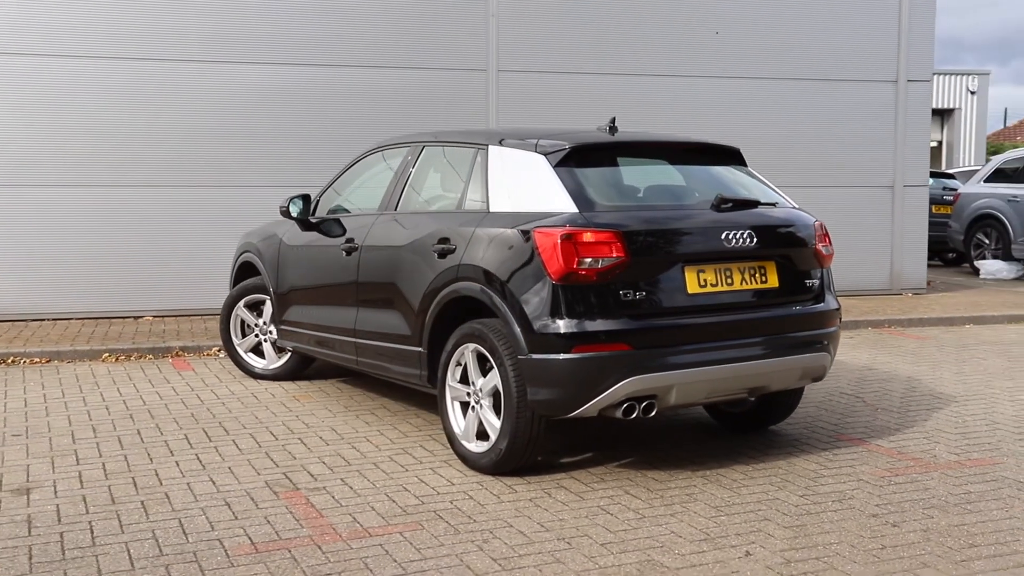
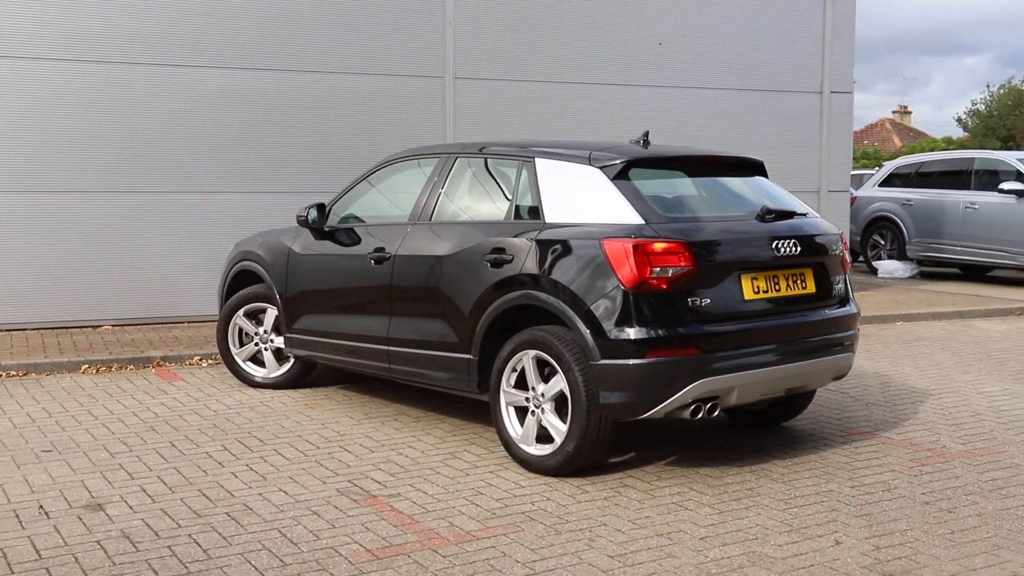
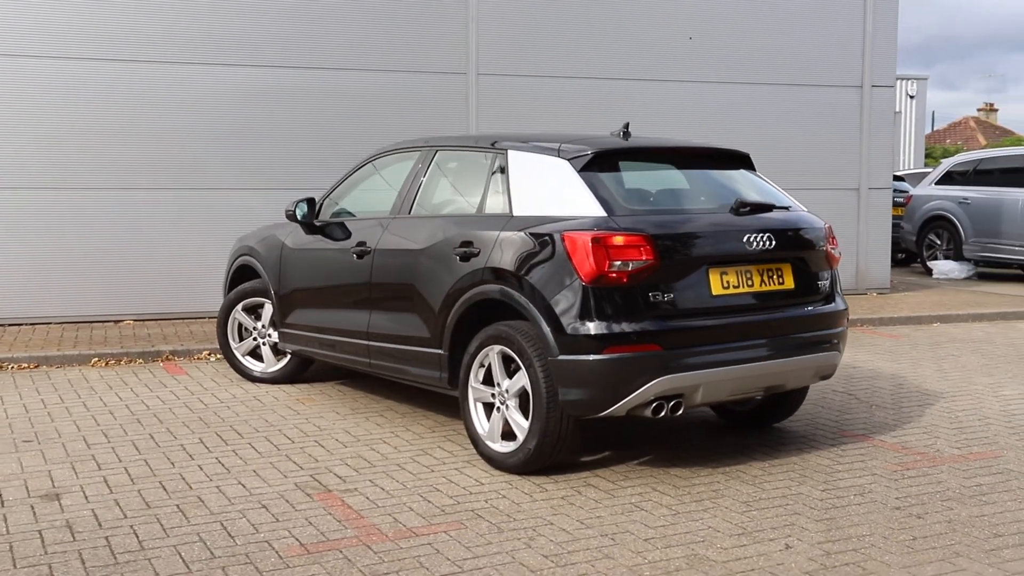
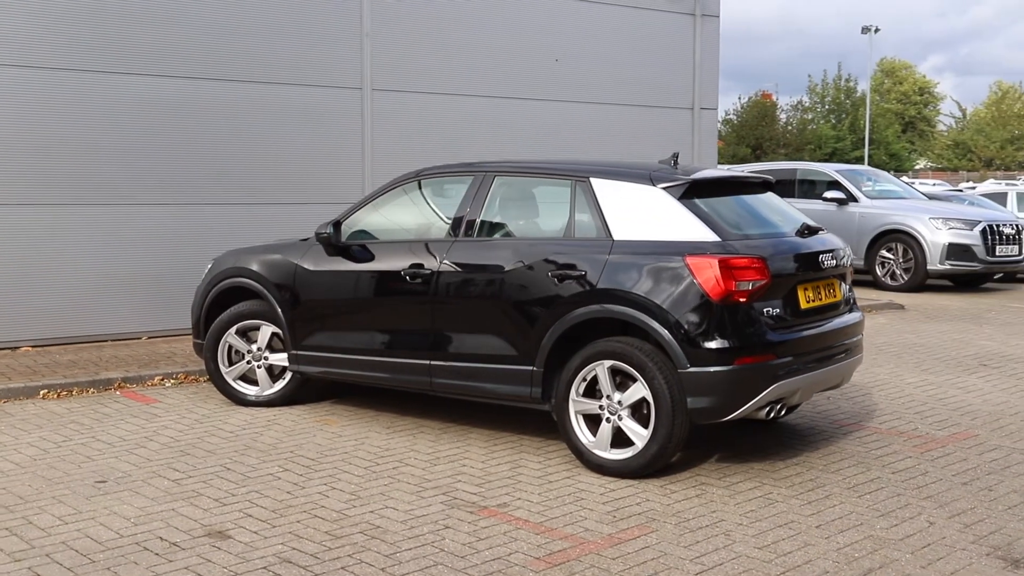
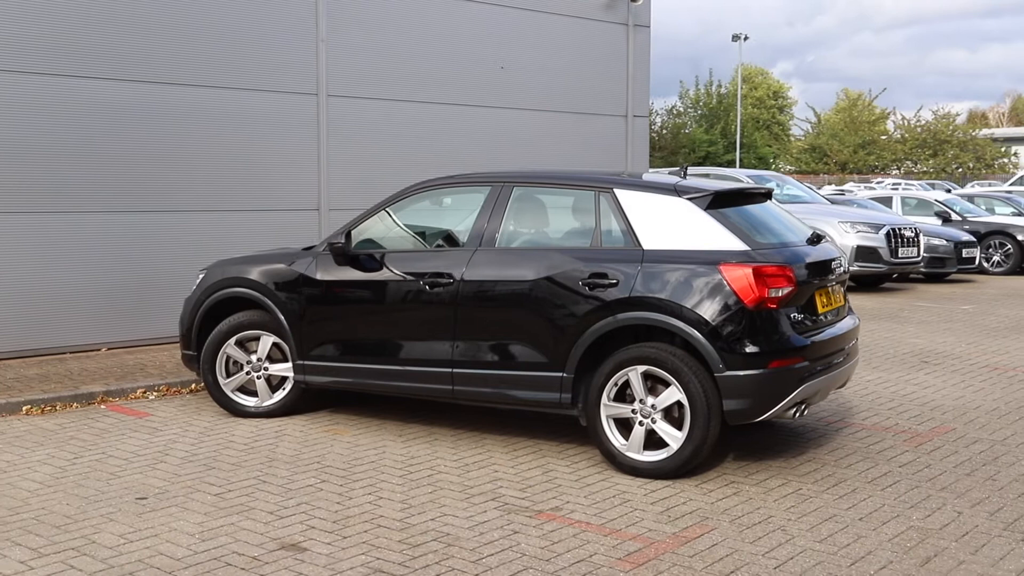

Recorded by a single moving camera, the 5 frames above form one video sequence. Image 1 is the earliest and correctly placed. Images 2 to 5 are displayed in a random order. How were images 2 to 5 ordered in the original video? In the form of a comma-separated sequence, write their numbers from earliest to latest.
3, 2, 4, 5
